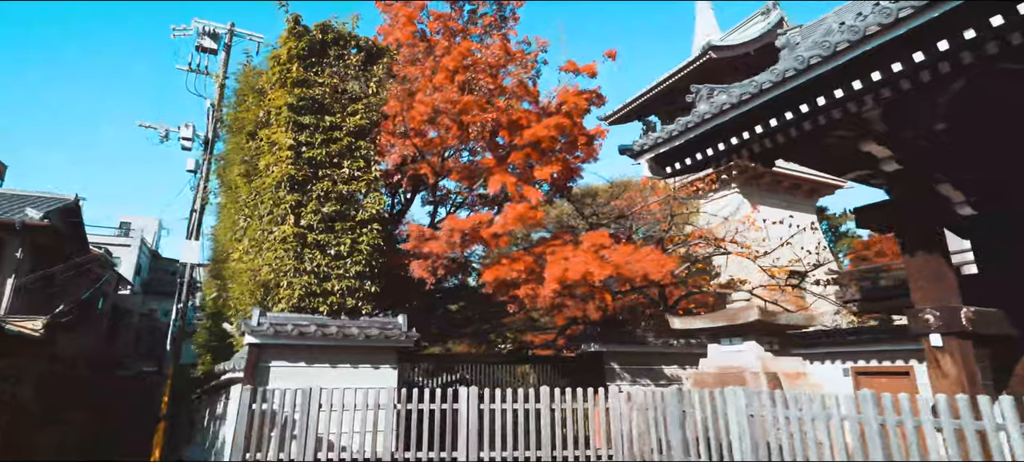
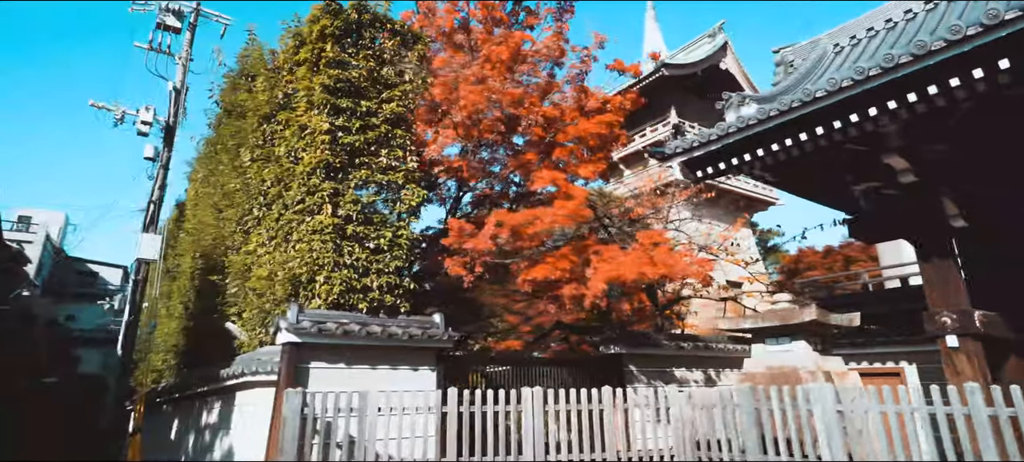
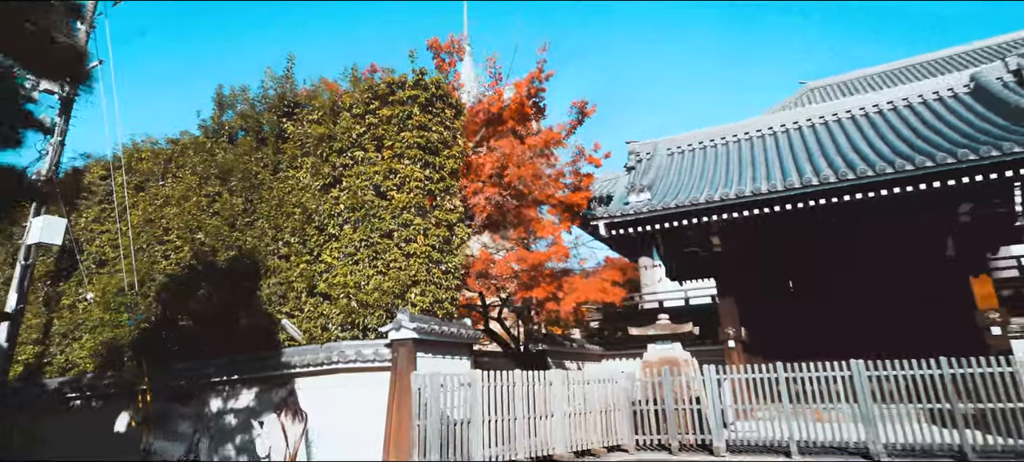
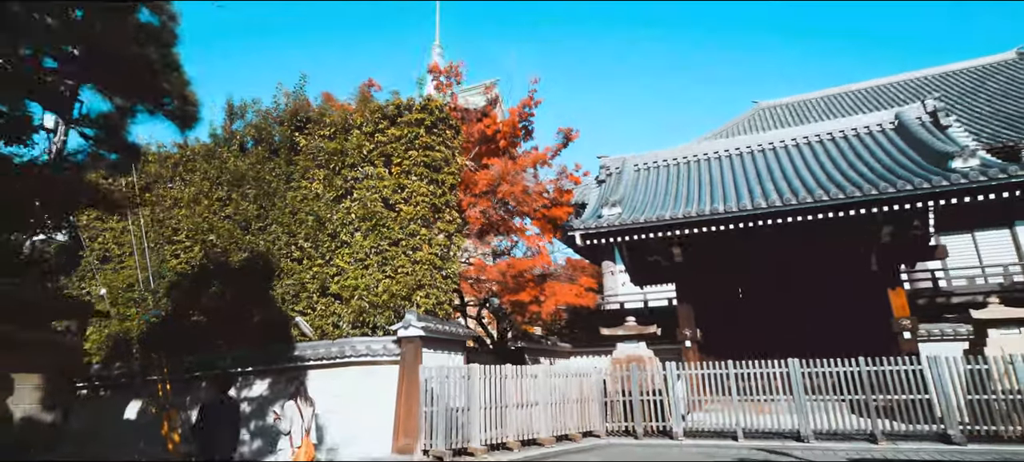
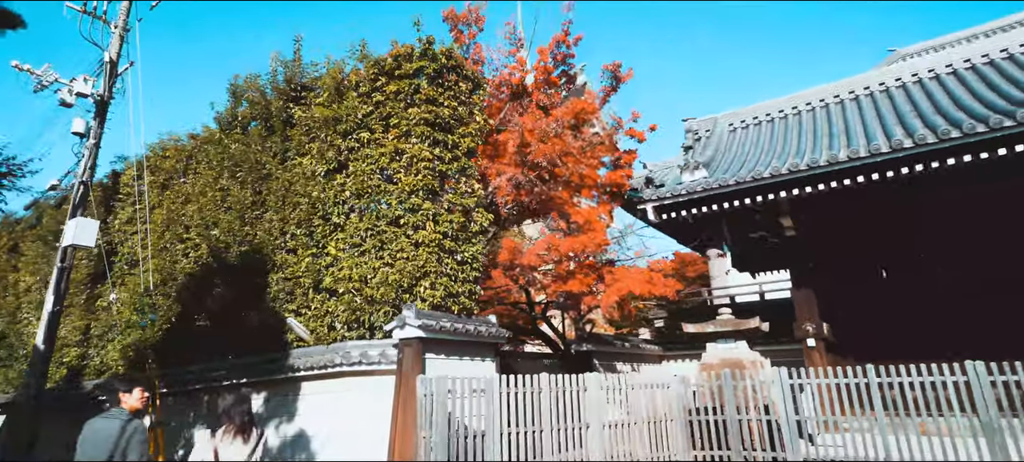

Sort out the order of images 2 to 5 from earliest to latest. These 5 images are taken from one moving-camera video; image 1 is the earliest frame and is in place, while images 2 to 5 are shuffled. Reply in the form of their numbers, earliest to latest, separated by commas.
2, 5, 3, 4
